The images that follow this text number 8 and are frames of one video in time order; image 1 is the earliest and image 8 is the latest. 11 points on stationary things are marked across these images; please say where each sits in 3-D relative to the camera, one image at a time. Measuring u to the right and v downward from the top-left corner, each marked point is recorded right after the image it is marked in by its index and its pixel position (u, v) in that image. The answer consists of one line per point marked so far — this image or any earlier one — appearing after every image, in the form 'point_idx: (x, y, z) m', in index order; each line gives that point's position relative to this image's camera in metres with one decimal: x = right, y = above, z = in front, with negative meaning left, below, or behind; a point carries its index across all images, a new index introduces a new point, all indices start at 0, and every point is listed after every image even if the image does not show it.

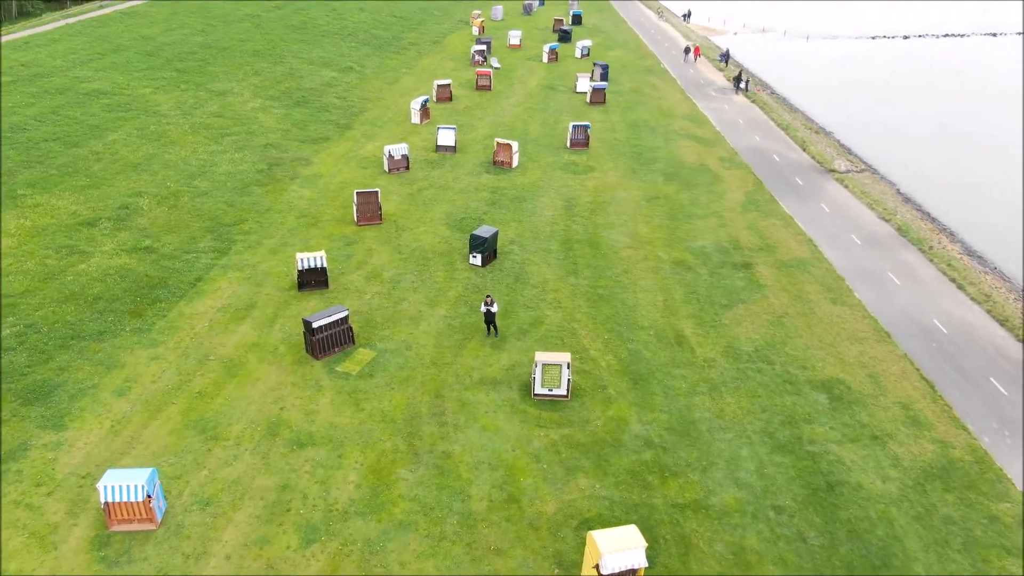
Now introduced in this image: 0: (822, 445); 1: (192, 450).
0: (+7.8, -4.0, +19.5) m
1: (-7.8, -4.0, +18.7) m
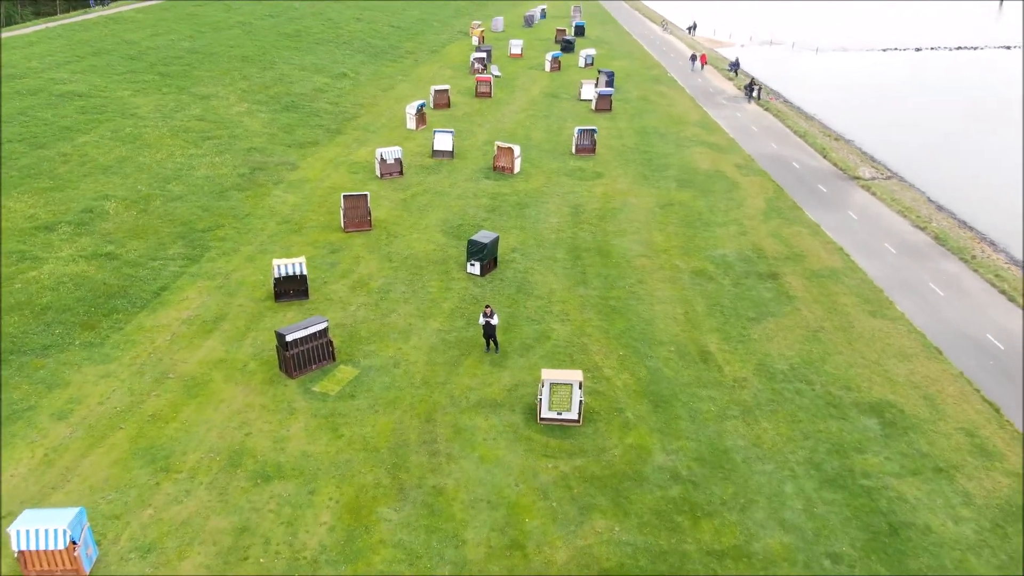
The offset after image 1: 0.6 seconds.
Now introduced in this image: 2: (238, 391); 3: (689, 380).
0: (+7.9, -4.1, +16.6) m
1: (-7.7, -4.0, +15.8) m
2: (-6.8, -2.5, +18.9) m
3: (+4.6, -2.4, +19.8) m
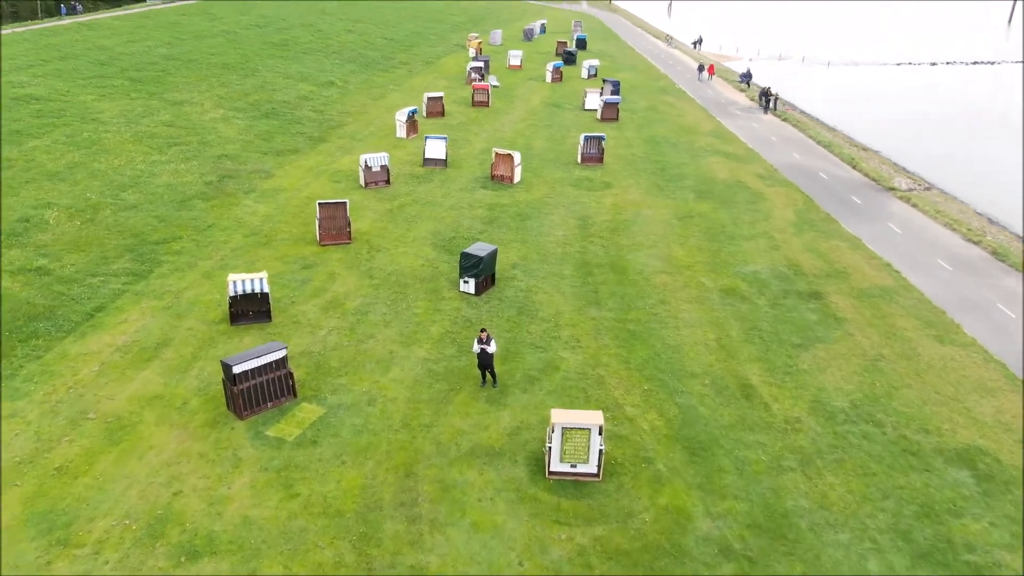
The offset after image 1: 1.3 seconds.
0: (+7.9, -4.4, +12.9) m
1: (-7.7, -4.3, +12.1) m
2: (-6.7, -2.9, +15.2) m
3: (+4.6, -2.8, +16.1) m
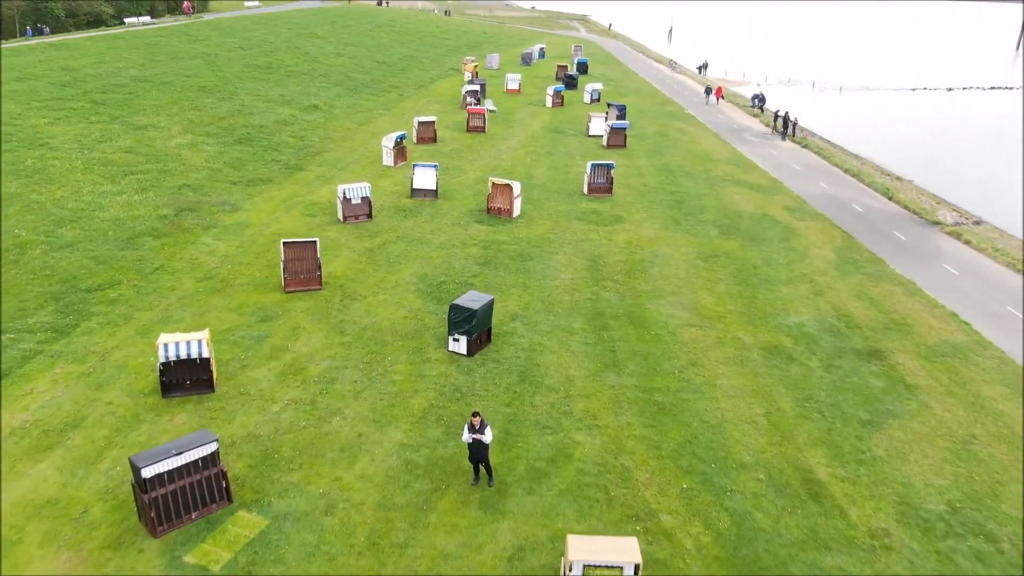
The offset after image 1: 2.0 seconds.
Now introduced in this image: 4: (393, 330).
0: (+8.0, -5.5, +9.0) m
1: (-7.7, -5.4, +8.1) m
2: (-6.7, -4.1, +11.3) m
3: (+4.6, -4.0, +12.3) m
4: (-2.9, -1.0, +18.8) m
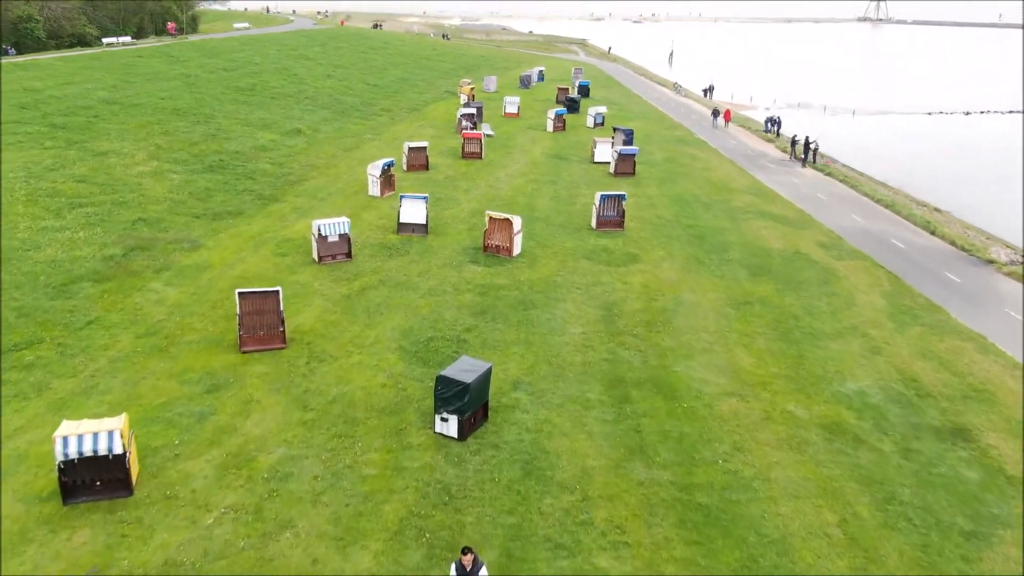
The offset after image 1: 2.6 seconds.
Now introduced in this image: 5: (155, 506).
0: (+8.0, -6.5, +5.5) m
1: (-7.6, -6.3, +4.5) m
2: (-6.6, -5.1, +7.8) m
3: (+4.7, -5.0, +8.8) m
4: (-2.9, -2.3, +15.3) m
5: (-5.6, -3.4, +12.2) m
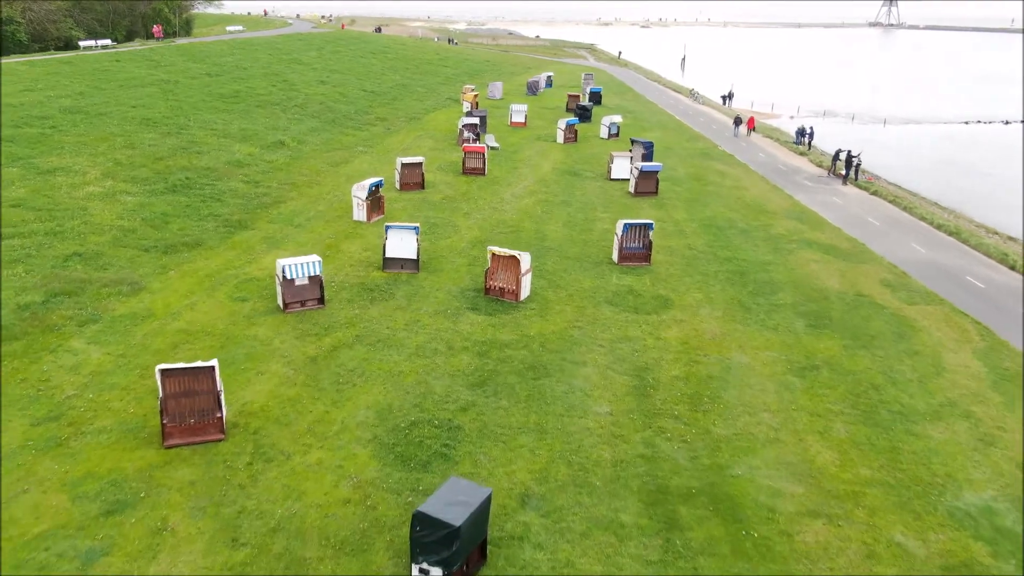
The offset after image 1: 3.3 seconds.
0: (+8.1, -7.7, +1.3) m
1: (-7.6, -7.5, +0.4) m
2: (-6.6, -6.3, +3.7) m
3: (+4.7, -6.3, +4.6) m
4: (-2.8, -3.6, +11.2) m
5: (-5.6, -4.7, +8.1) m
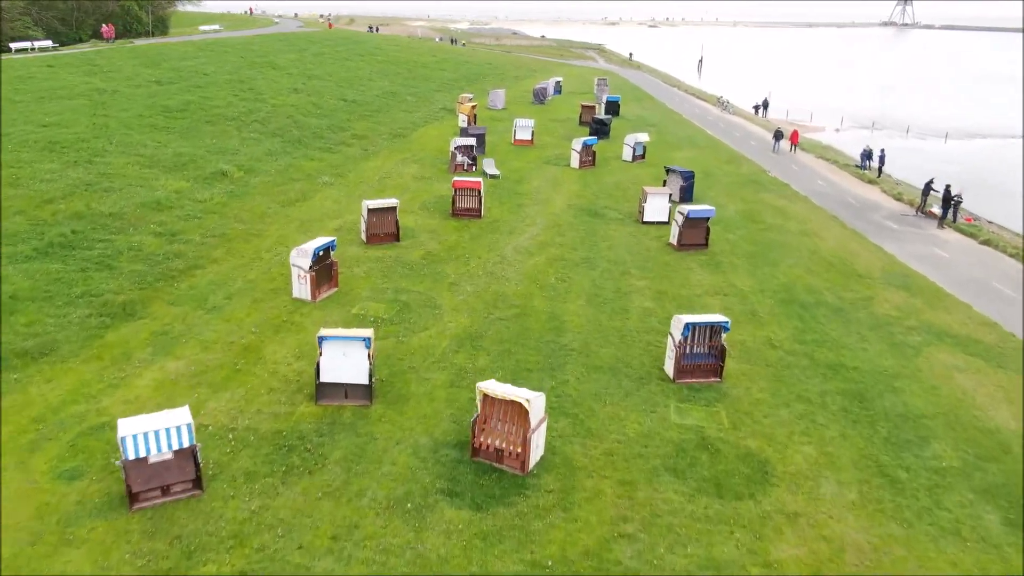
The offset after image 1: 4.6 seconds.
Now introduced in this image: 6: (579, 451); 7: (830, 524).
0: (+8.0, -10.3, -6.4) m
1: (-7.6, -10.1, -7.2) m
2: (-6.6, -8.9, -3.9) m
3: (+4.7, -8.9, -3.1) m
4: (-2.8, -6.2, +3.6) m
5: (-5.6, -7.3, +0.4) m
6: (+1.2, -2.7, +13.0) m
7: (+4.7, -3.4, +11.5) m
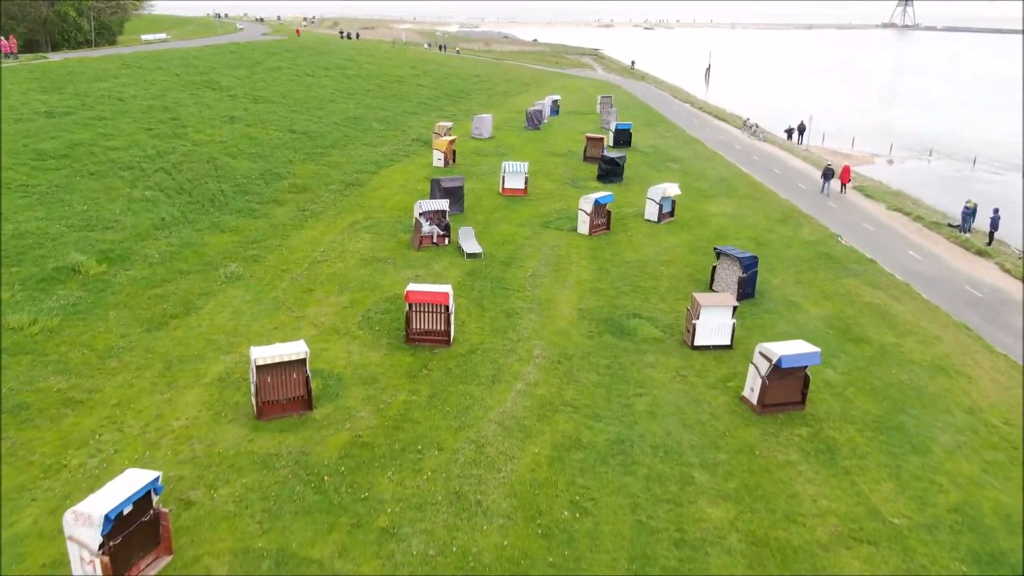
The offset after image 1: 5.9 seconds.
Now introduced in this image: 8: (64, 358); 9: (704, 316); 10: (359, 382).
0: (+8.1, -14.0, -15.3) m
1: (-7.6, -13.8, -16.2) m
2: (-6.6, -12.6, -12.9) m
3: (+4.7, -12.6, -12.0) m
4: (-2.8, -9.9, -5.4) m
5: (-5.6, -11.0, -8.5) m
6: (+1.0, -6.4, +4.0) m
7: (+4.6, -7.1, +2.6) m
8: (-9.1, -1.4, +15.7) m
9: (+4.4, -0.7, +17.1) m
10: (-3.1, -1.9, +15.6) m
